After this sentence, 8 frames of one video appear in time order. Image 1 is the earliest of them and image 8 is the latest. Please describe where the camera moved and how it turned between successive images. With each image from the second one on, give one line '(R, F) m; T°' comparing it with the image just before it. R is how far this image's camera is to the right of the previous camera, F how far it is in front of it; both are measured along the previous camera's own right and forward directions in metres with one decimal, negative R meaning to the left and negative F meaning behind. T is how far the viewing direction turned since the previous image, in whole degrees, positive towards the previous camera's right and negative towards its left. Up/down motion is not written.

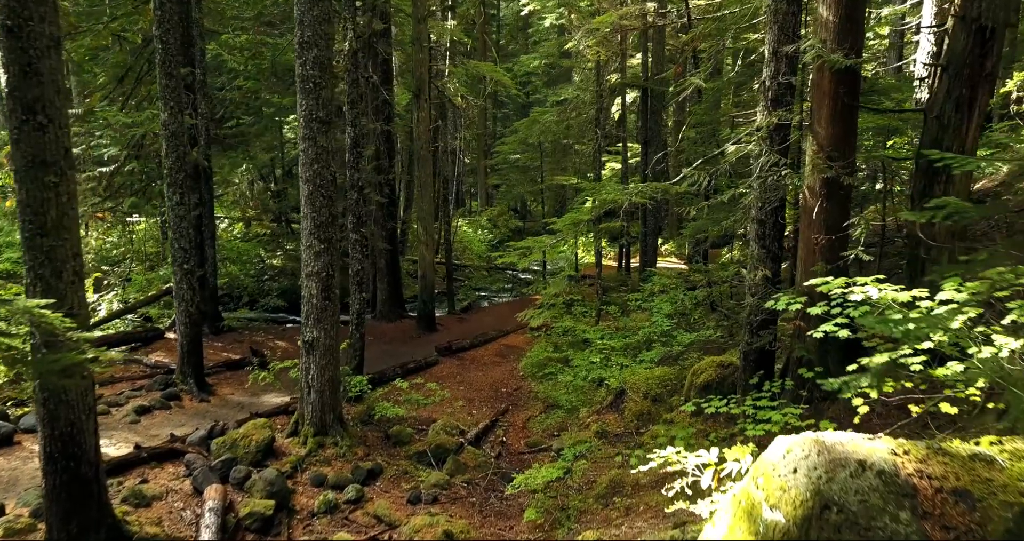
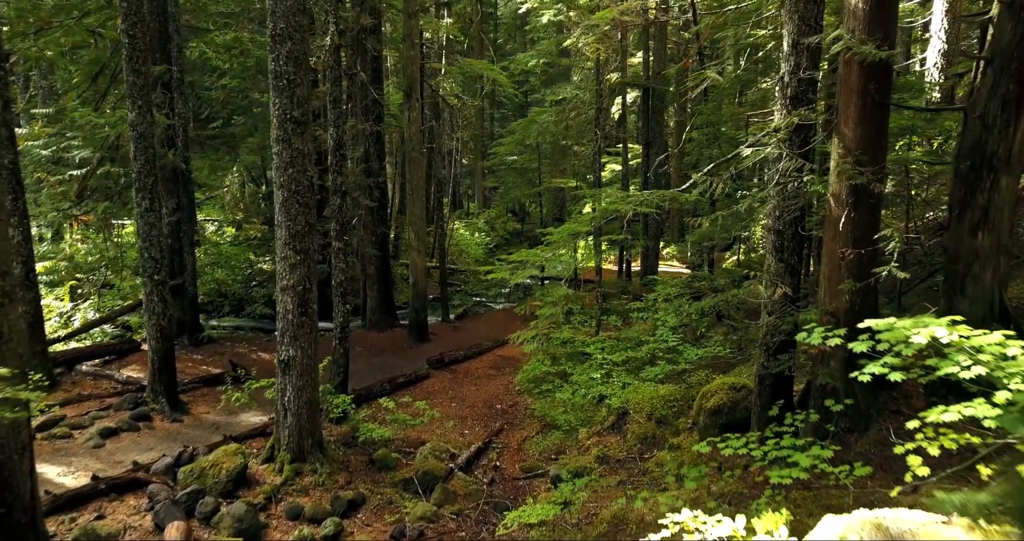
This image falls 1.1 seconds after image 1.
(+0.1, +0.6) m; 0°
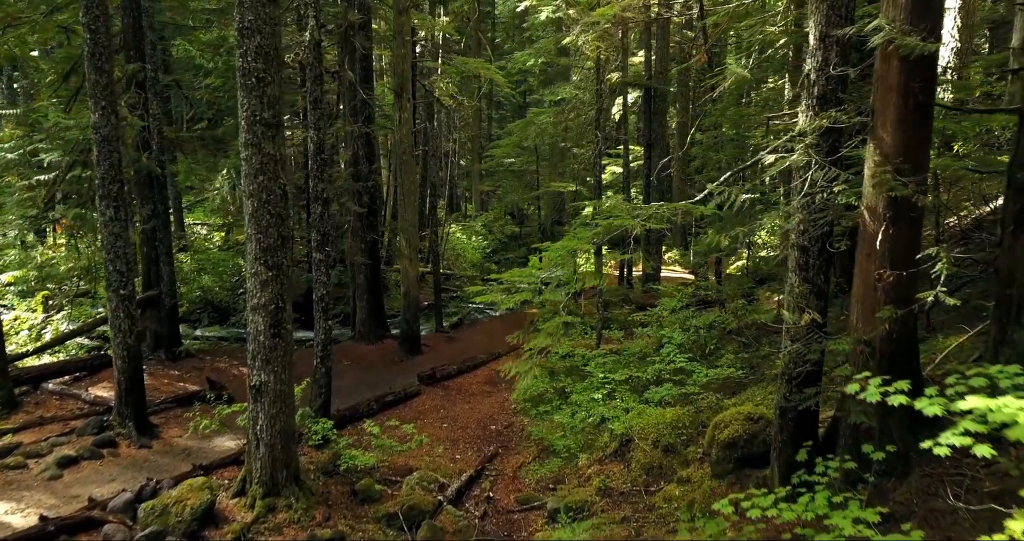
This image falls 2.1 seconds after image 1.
(+0.1, +0.7) m; 0°
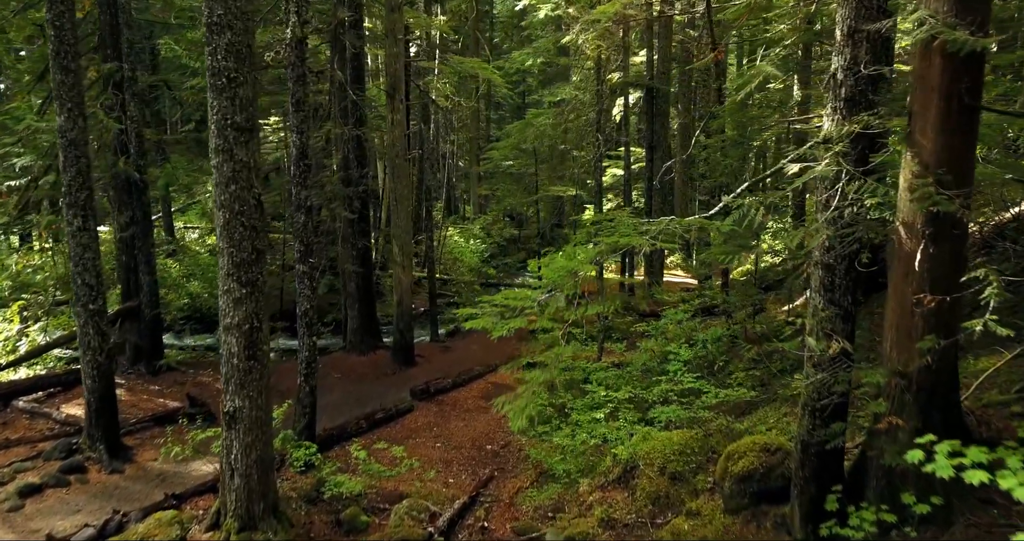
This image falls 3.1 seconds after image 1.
(+0.1, +0.5) m; 0°
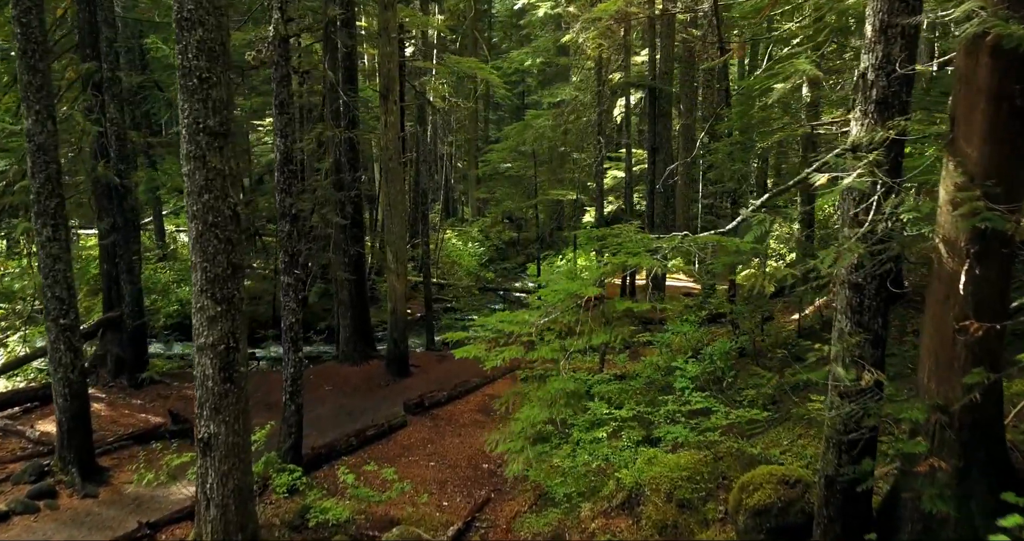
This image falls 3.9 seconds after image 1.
(0.0, +0.4) m; 0°
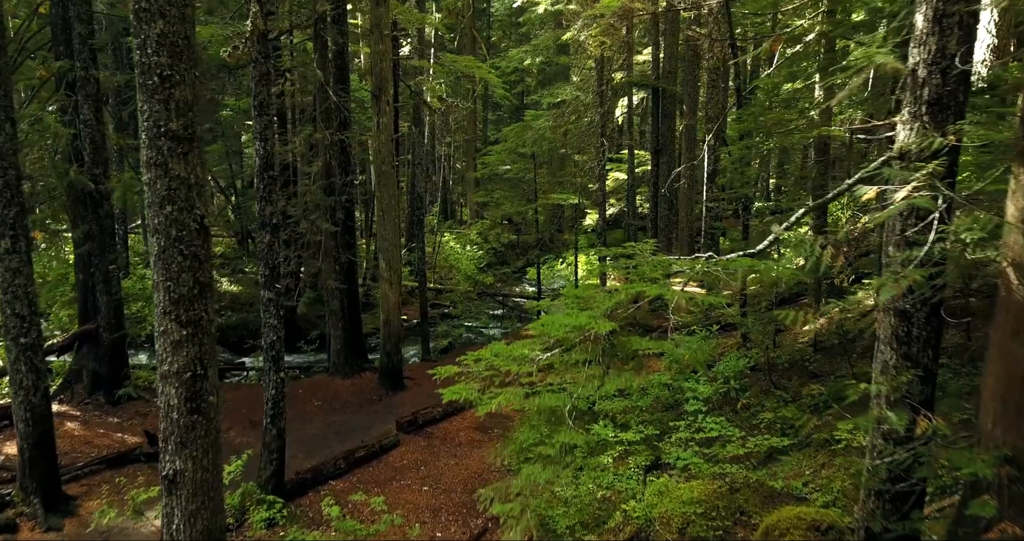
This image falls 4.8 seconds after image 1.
(0.0, +0.6) m; 0°
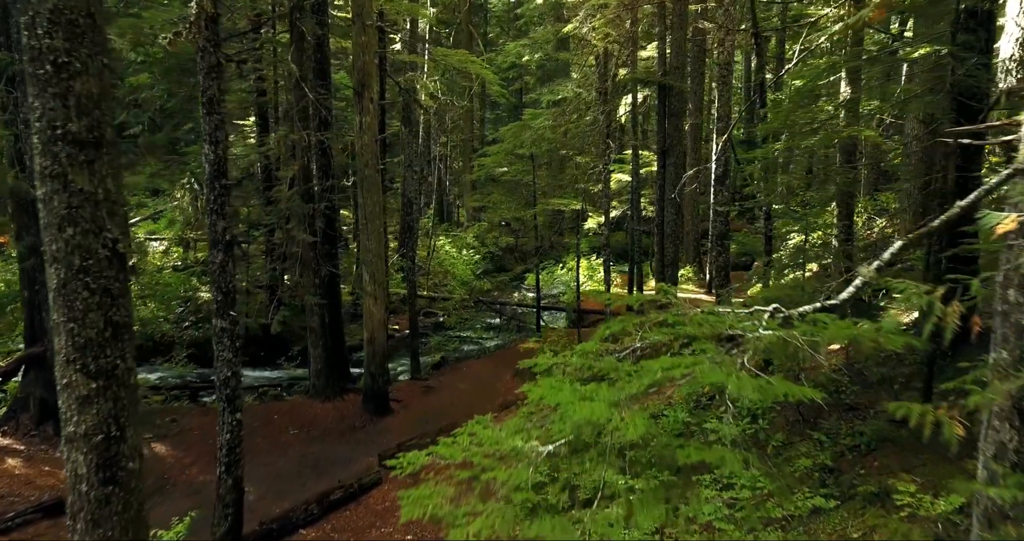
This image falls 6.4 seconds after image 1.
(+0.1, +1.0) m; 0°
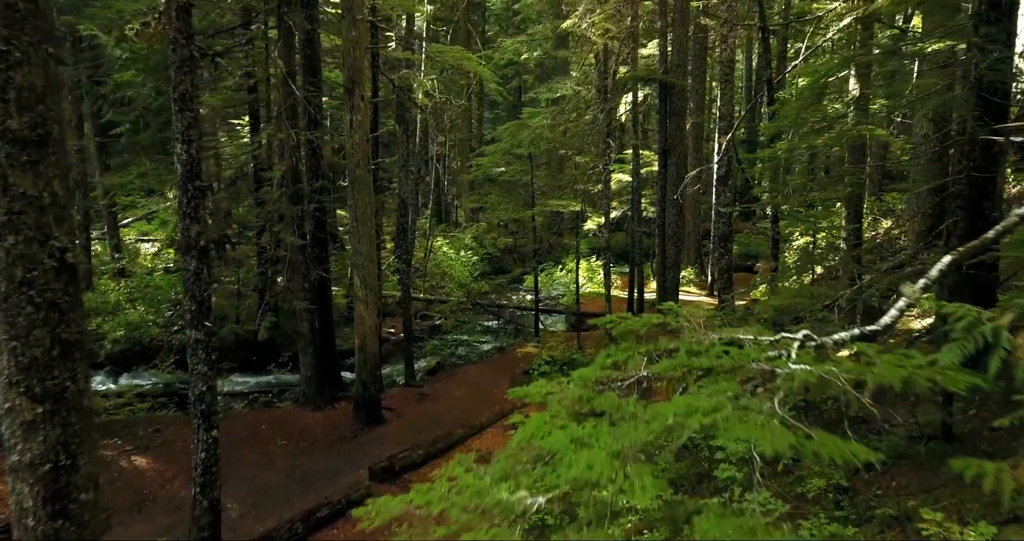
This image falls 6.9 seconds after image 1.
(+0.1, +0.4) m; 0°
